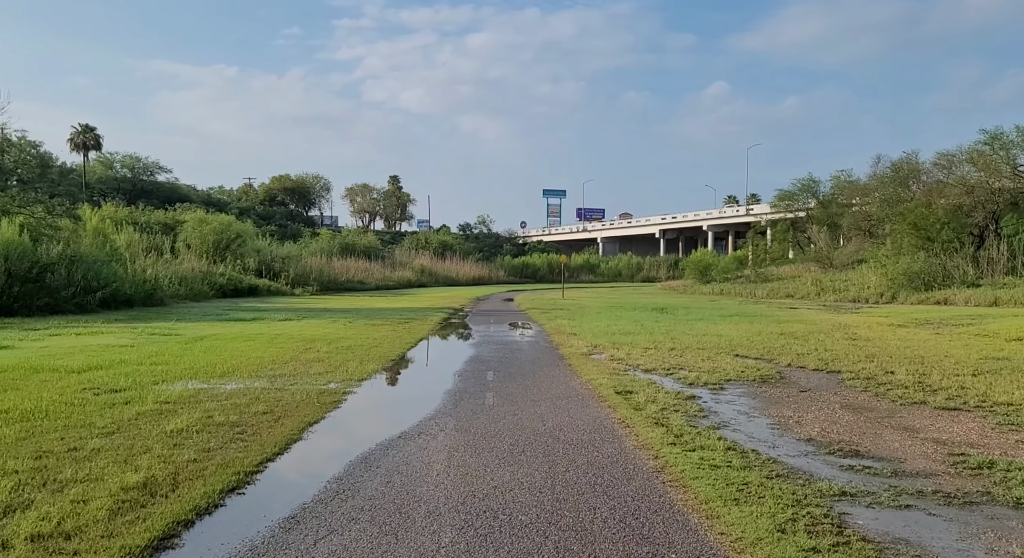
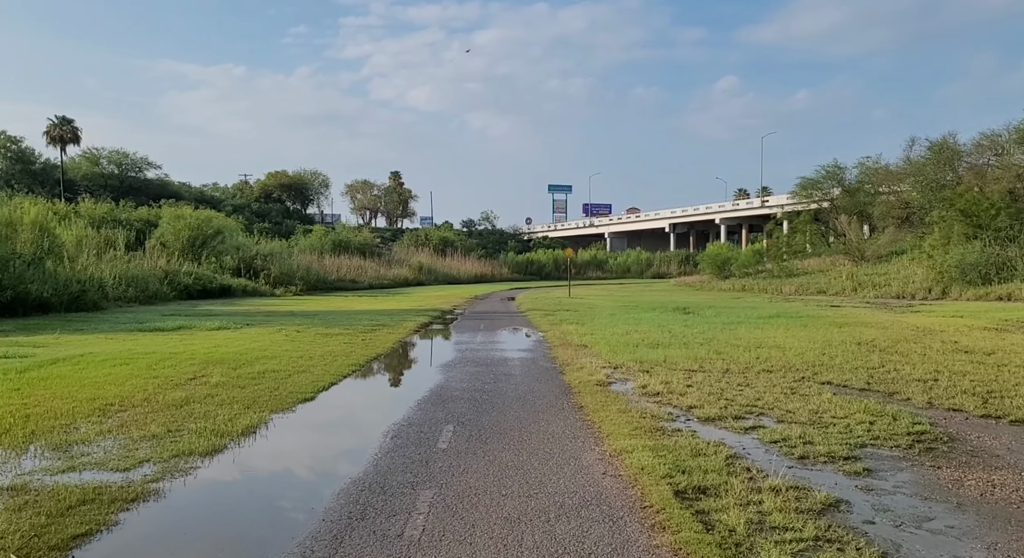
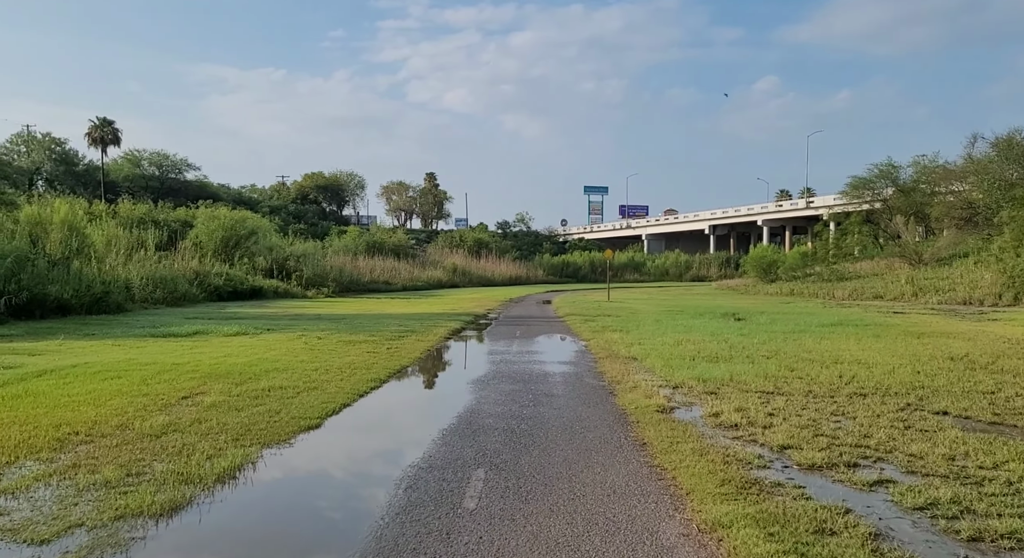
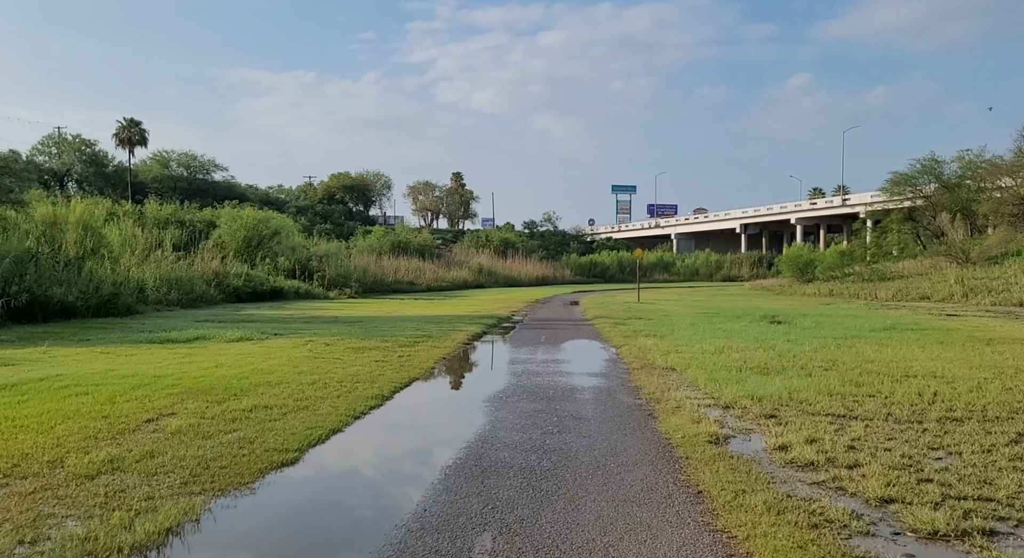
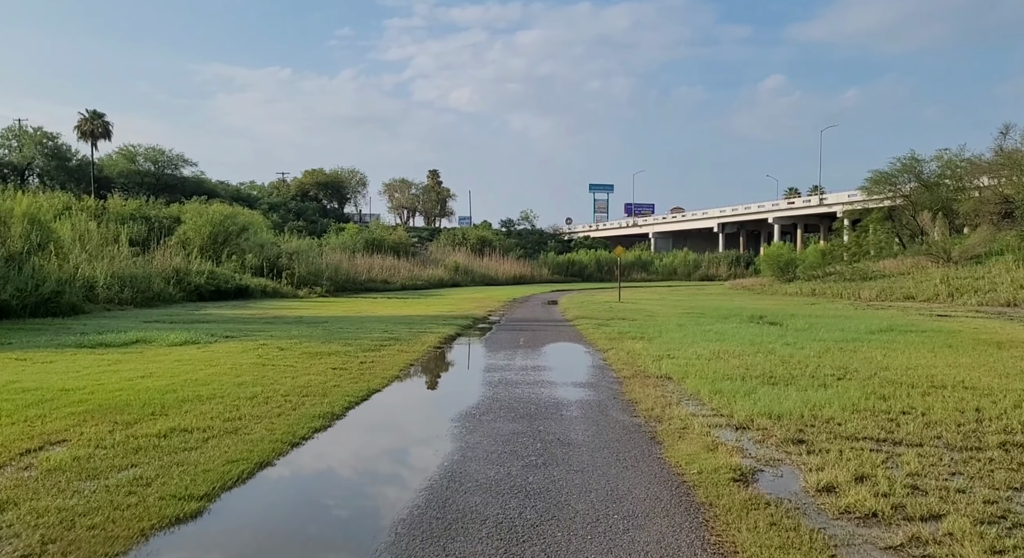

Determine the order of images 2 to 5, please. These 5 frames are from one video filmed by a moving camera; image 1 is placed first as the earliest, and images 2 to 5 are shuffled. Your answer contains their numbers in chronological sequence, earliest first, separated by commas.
2, 3, 4, 5
